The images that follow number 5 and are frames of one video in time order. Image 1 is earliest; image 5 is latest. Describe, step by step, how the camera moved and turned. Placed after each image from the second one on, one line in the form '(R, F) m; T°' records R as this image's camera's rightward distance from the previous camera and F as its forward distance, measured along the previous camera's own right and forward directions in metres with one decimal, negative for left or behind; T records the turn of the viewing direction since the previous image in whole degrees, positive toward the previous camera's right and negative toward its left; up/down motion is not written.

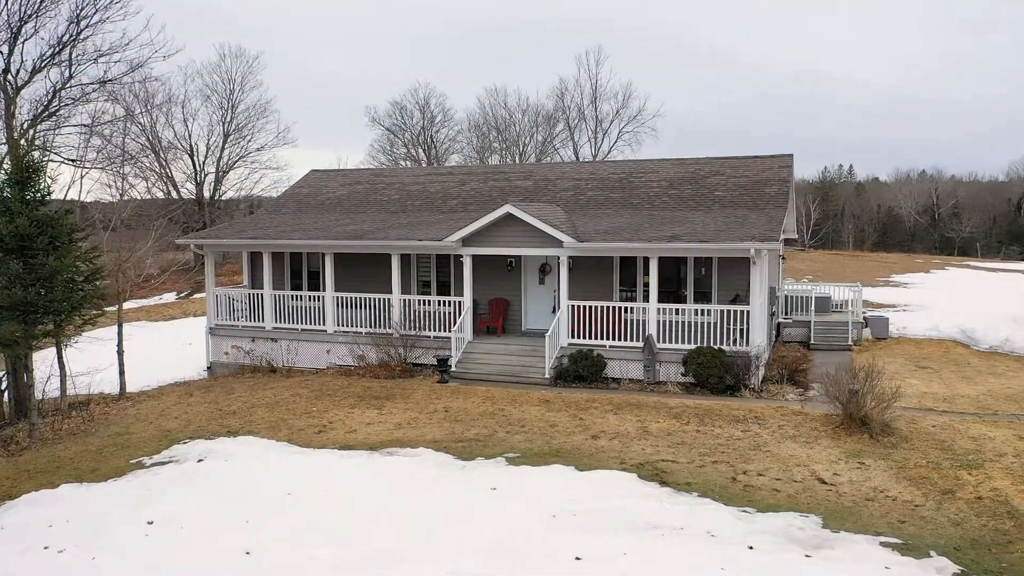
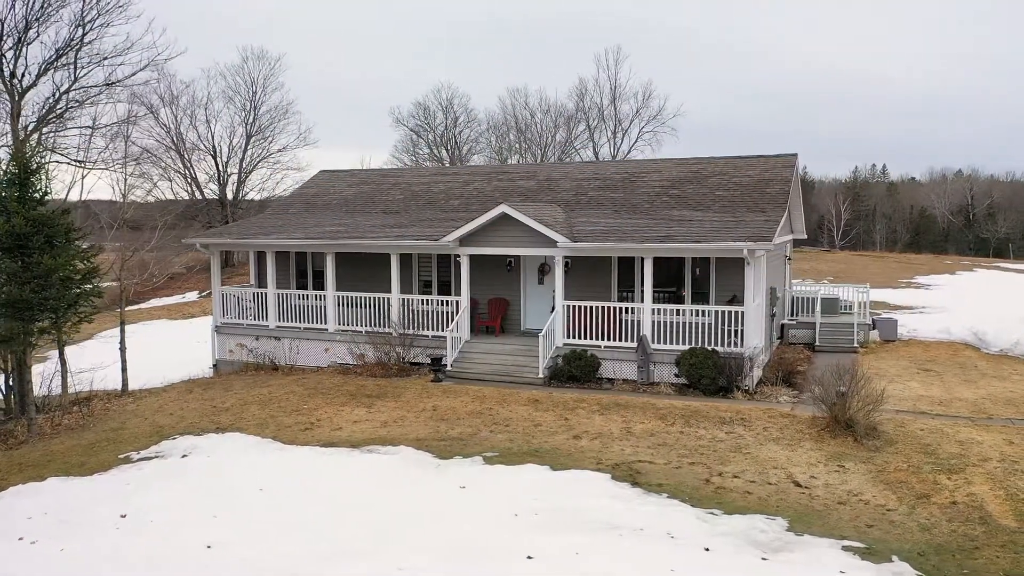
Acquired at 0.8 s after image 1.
(+0.7, 0.0) m; -2°
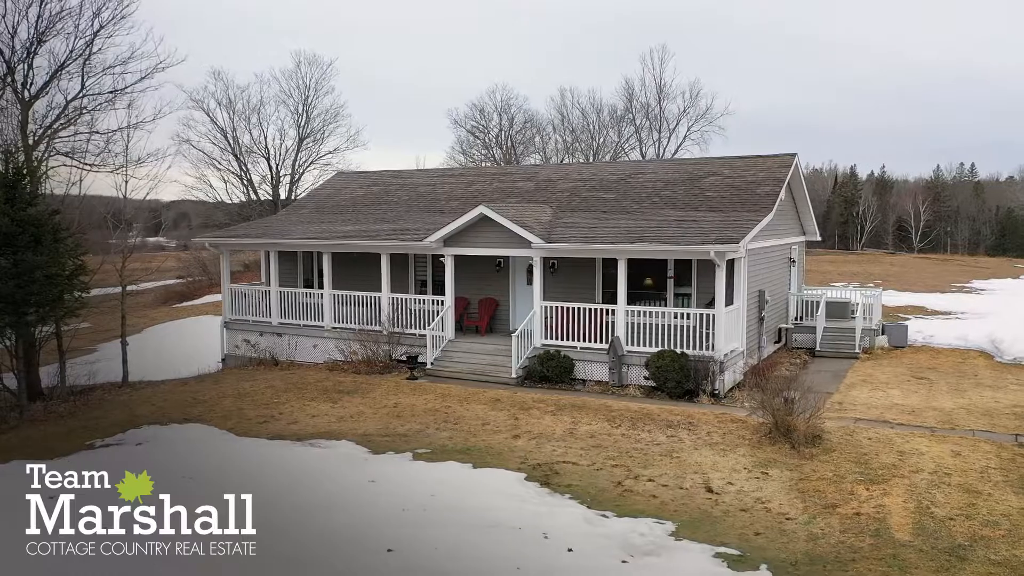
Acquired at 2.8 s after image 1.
(+1.9, -0.1) m; -5°
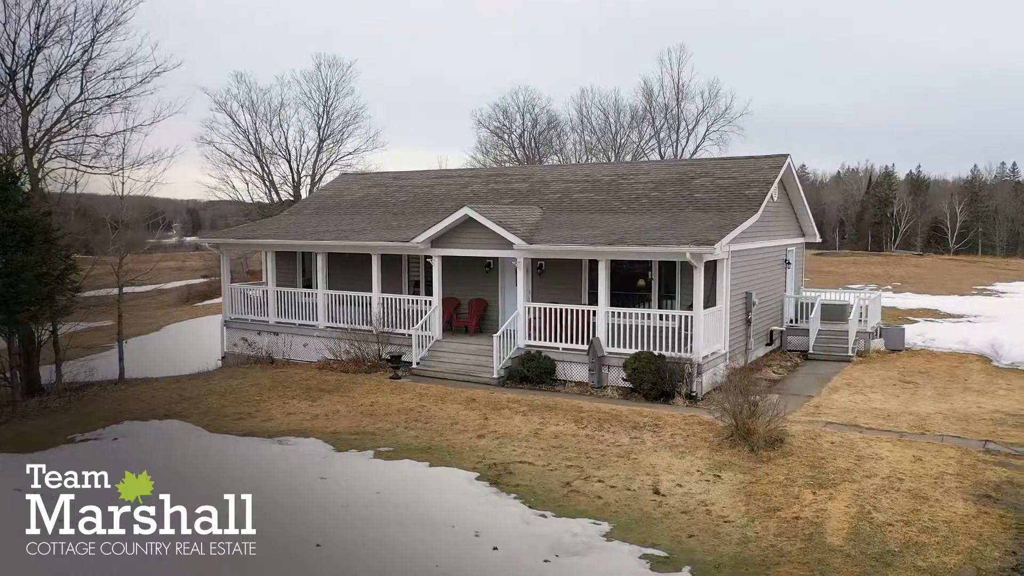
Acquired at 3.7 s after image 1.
(+1.0, -0.1) m; -2°
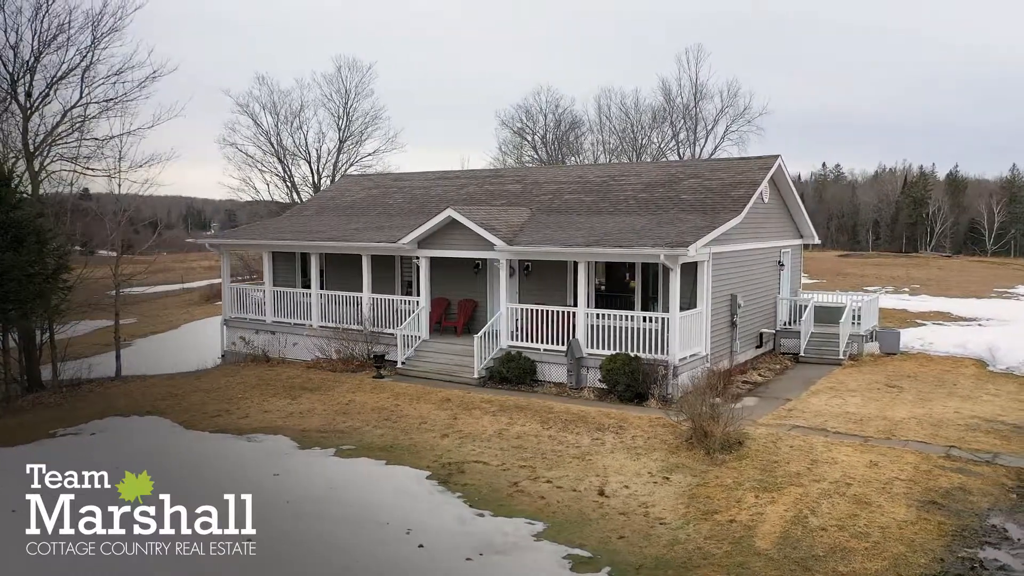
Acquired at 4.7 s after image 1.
(+1.0, -0.1) m; -2°
